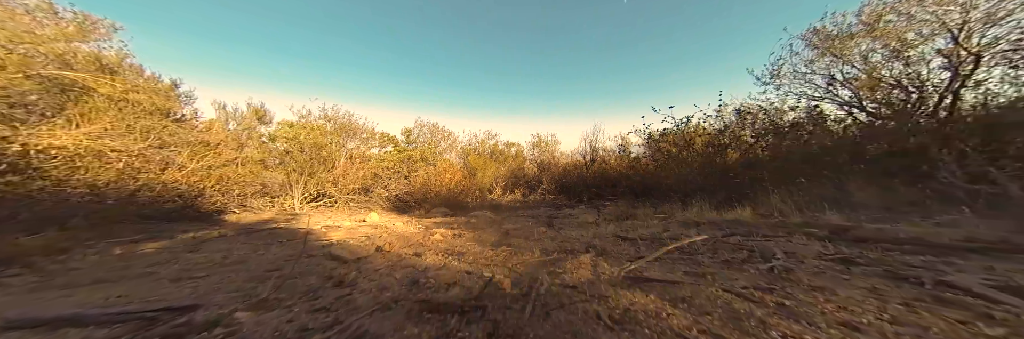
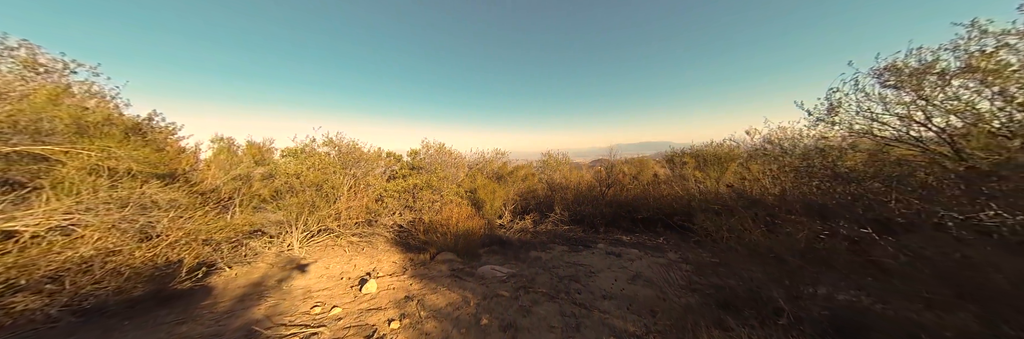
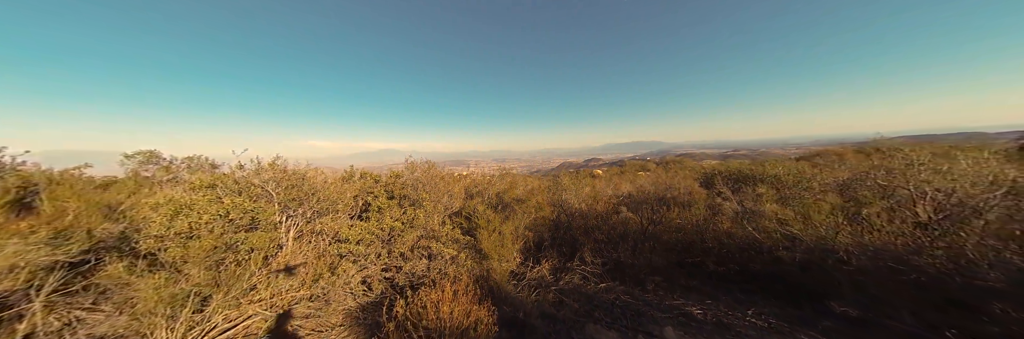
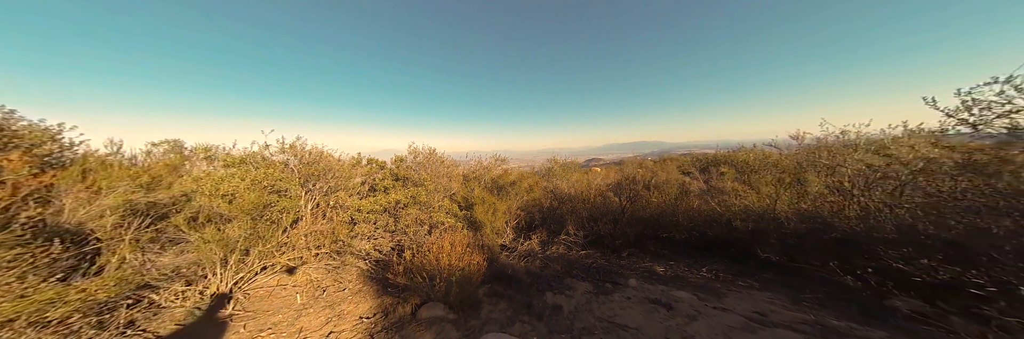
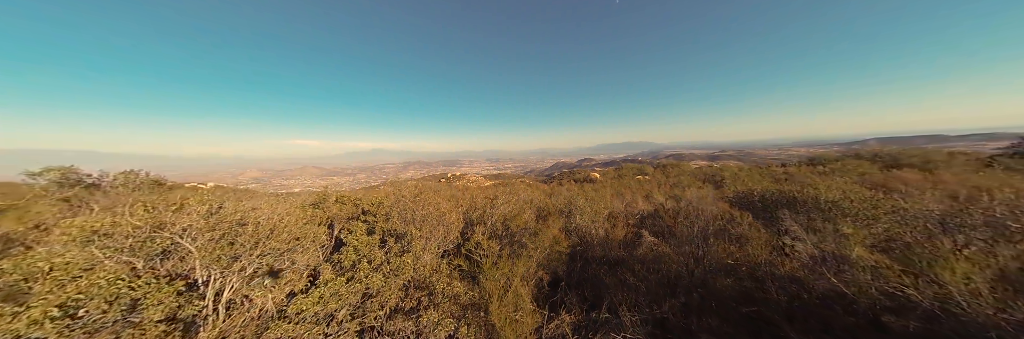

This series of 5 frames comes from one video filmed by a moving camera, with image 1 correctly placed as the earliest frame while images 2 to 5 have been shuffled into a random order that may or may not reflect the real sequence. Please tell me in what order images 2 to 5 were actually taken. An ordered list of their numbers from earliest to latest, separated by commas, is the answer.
2, 4, 3, 5
